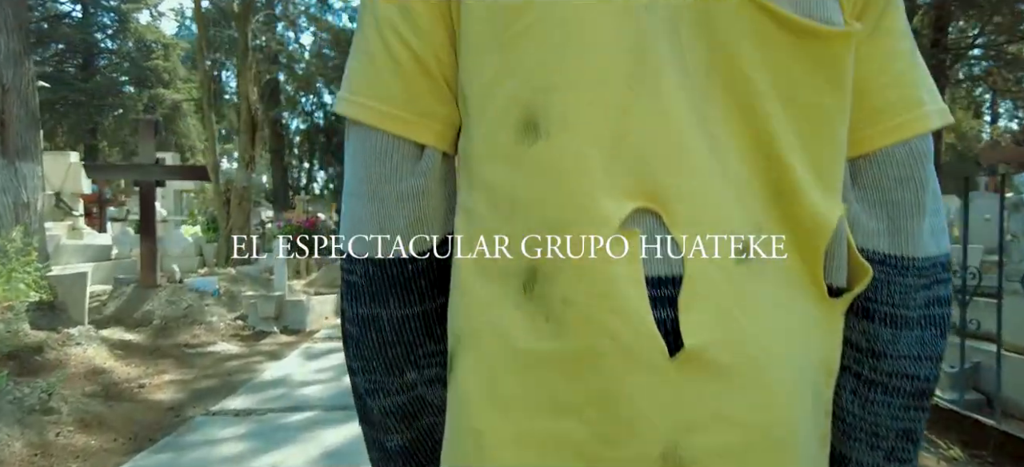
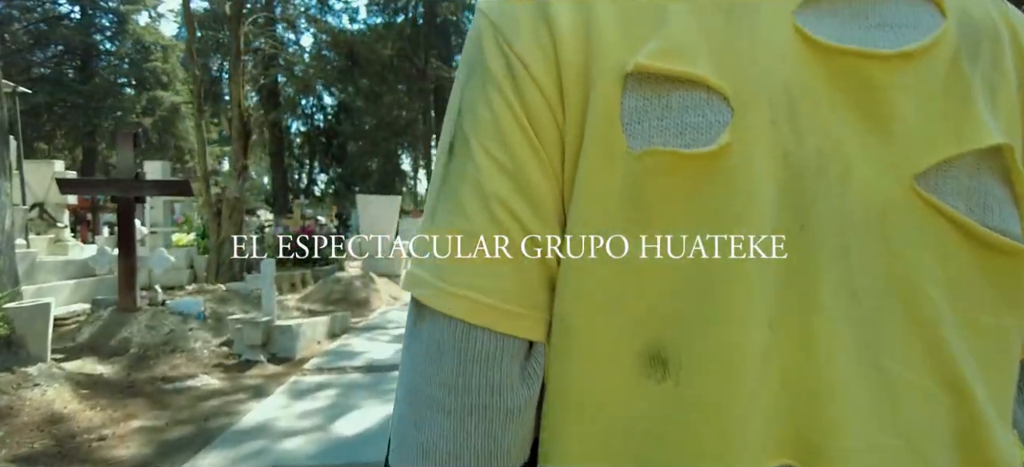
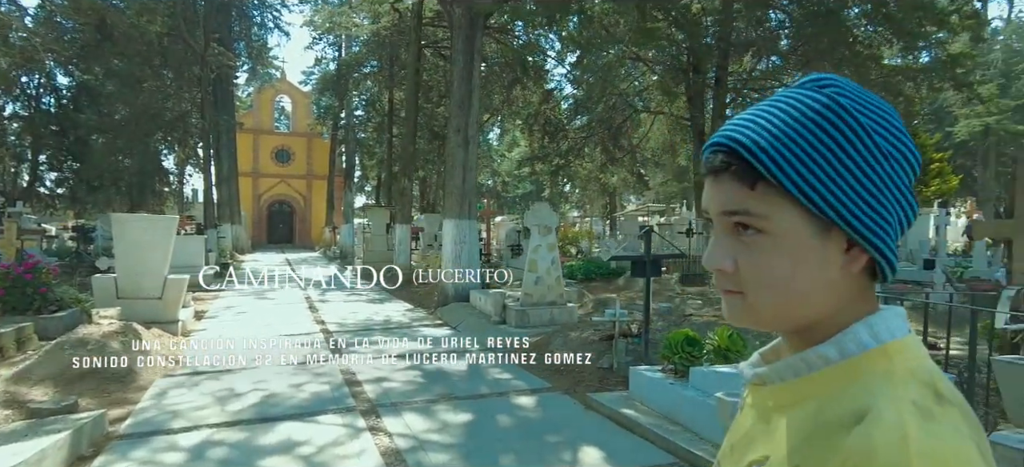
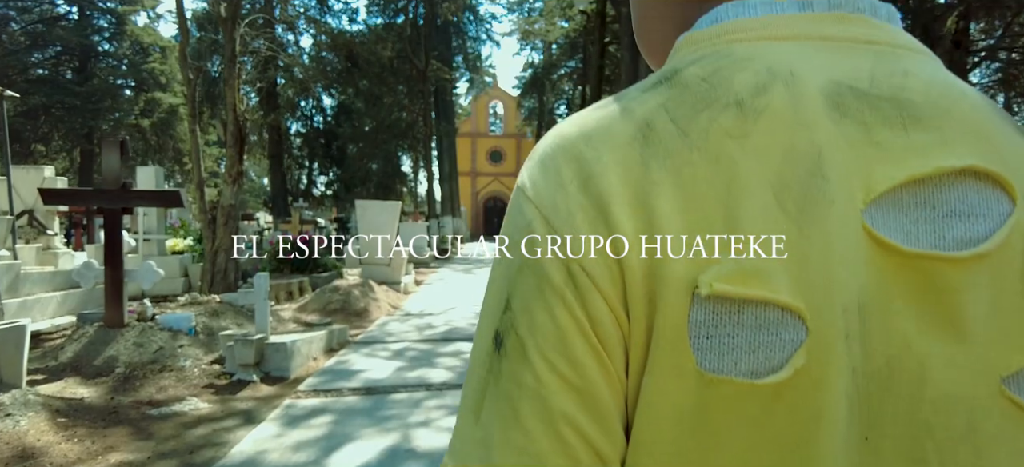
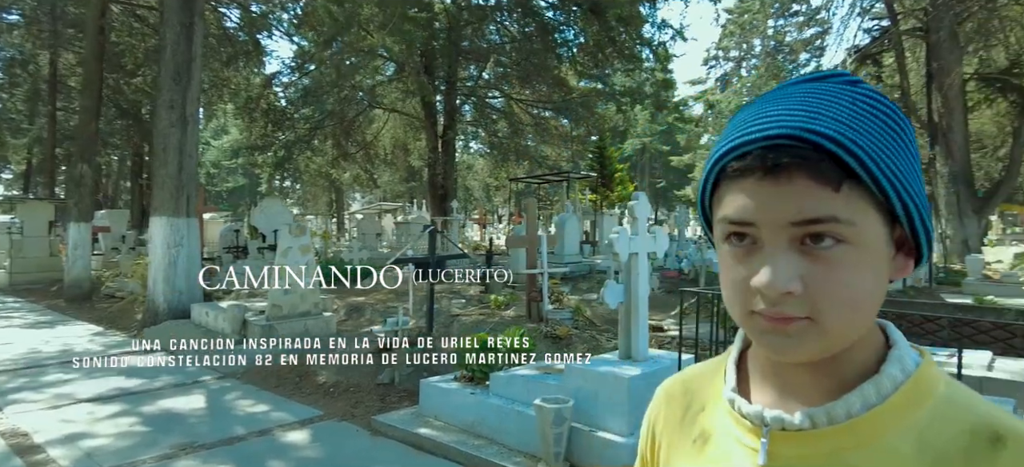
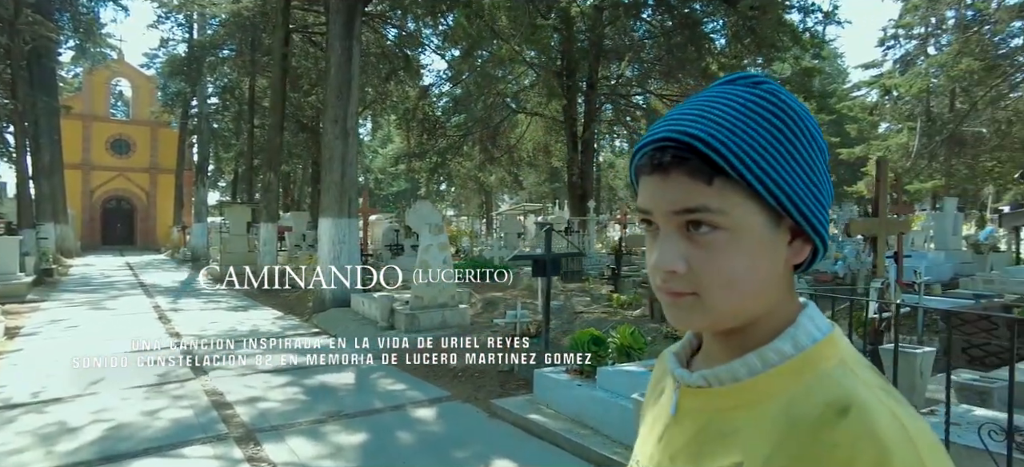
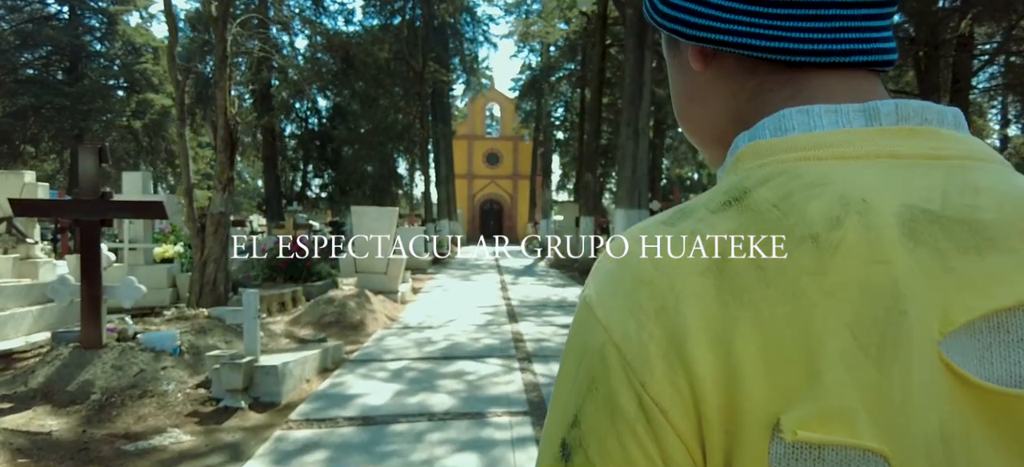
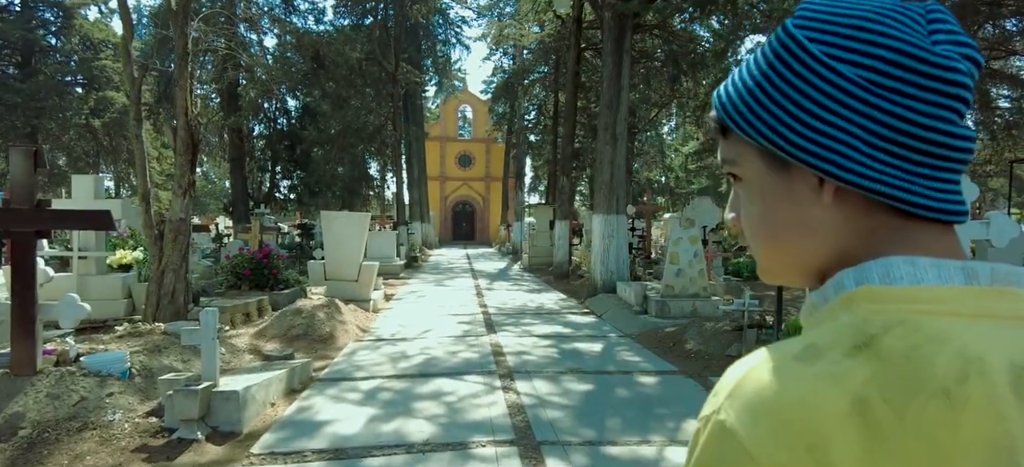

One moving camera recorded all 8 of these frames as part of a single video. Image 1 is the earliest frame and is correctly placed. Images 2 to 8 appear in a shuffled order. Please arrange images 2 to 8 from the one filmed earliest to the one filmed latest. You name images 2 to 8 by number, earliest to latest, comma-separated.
2, 4, 7, 8, 3, 6, 5
